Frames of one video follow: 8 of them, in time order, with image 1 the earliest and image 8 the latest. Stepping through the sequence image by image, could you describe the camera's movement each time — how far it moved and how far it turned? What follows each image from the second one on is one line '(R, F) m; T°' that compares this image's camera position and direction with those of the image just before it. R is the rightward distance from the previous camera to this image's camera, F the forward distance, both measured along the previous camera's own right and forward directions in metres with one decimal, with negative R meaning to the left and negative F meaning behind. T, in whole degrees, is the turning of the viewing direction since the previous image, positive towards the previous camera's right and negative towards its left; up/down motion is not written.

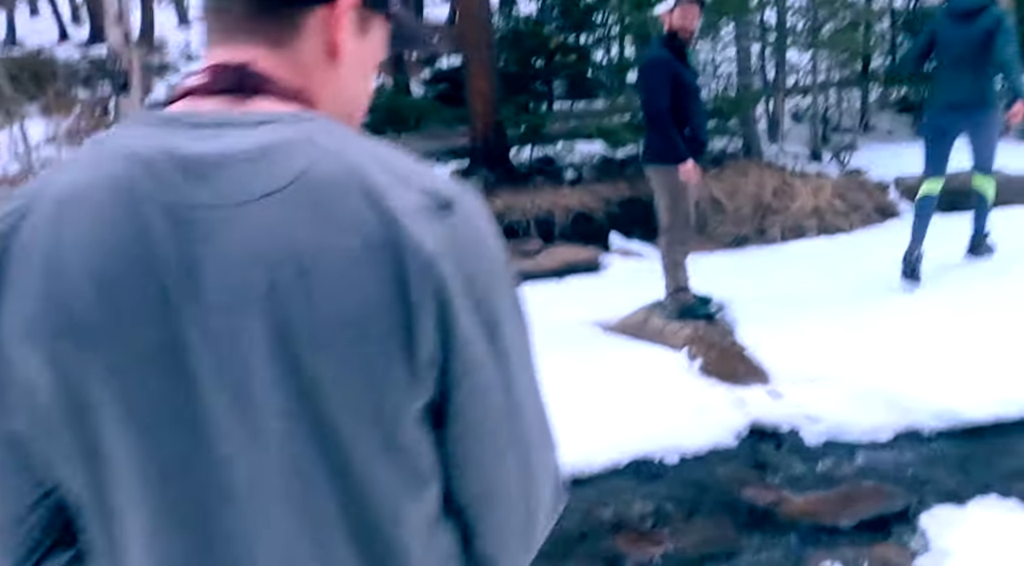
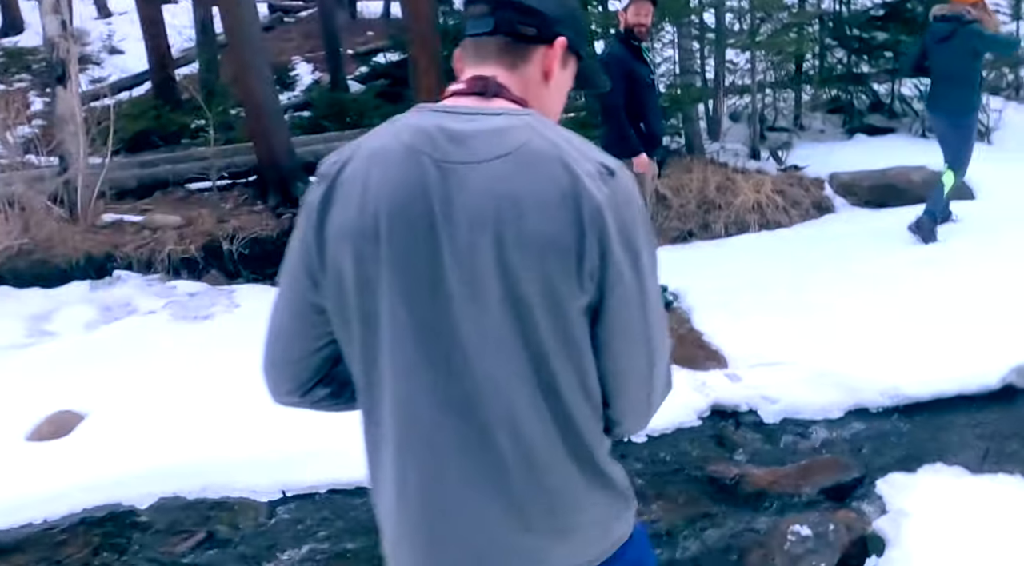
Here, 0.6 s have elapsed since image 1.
(-0.2, -0.1) m; +5°
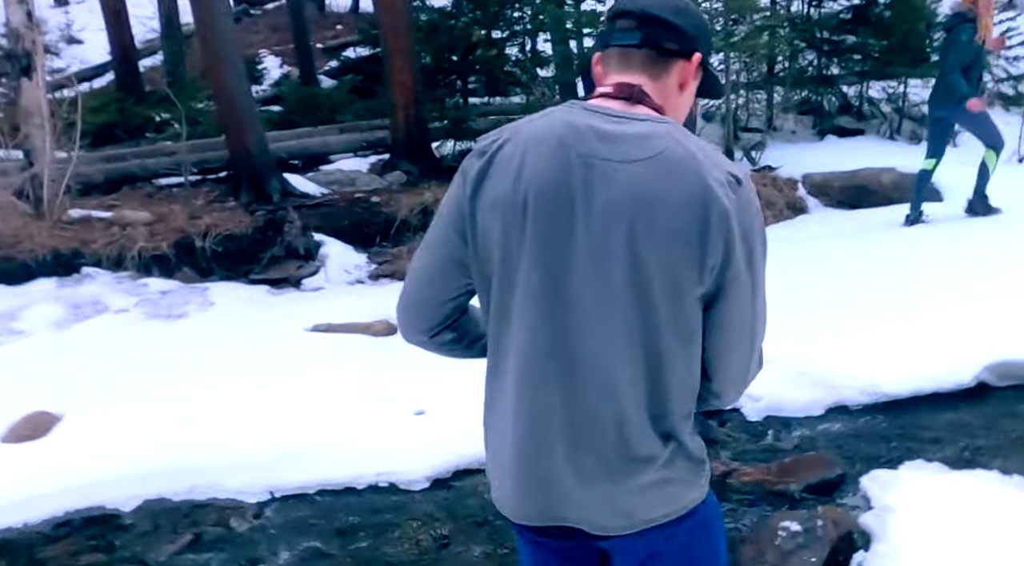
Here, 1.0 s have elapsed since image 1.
(-0.1, 0.0) m; +2°
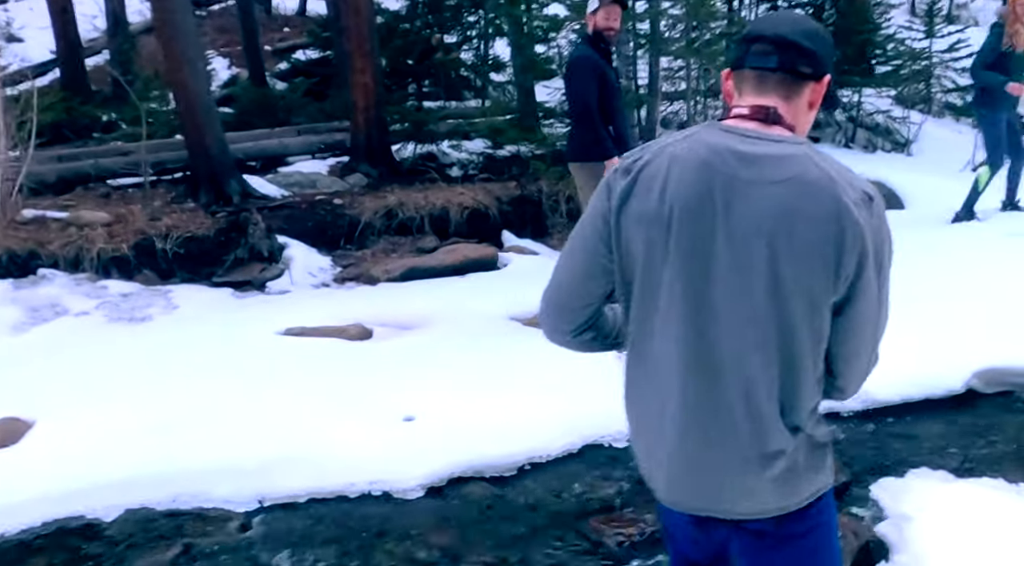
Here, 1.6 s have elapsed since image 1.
(-0.2, 0.0) m; +4°
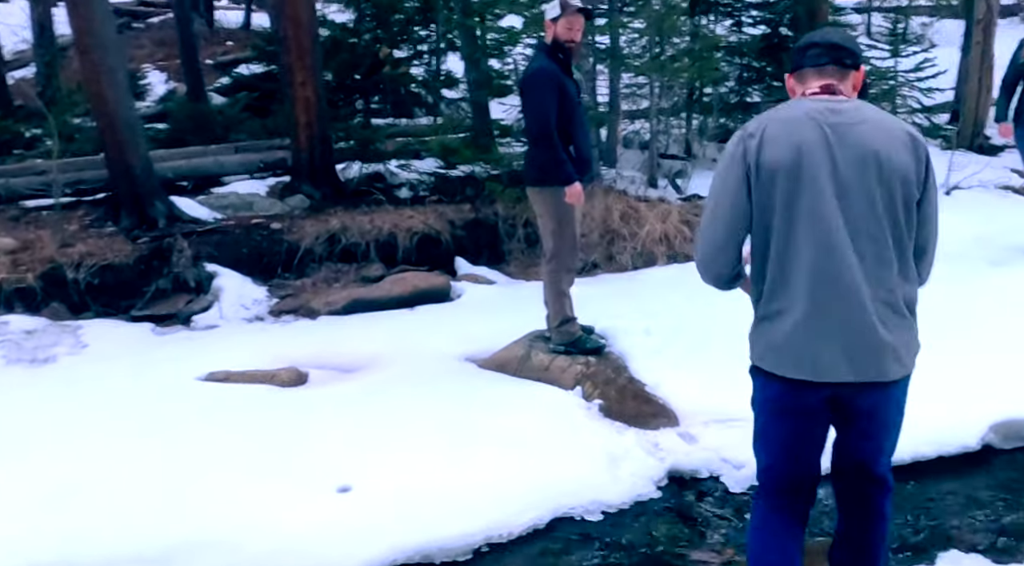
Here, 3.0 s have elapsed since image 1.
(0.0, +0.6) m; +3°
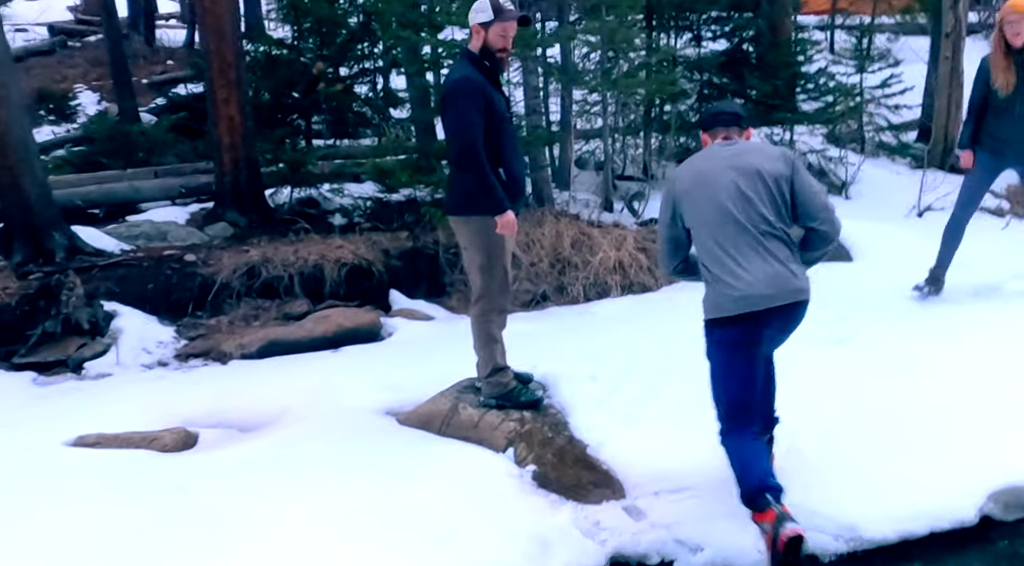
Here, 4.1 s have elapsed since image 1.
(+0.3, +0.7) m; +2°
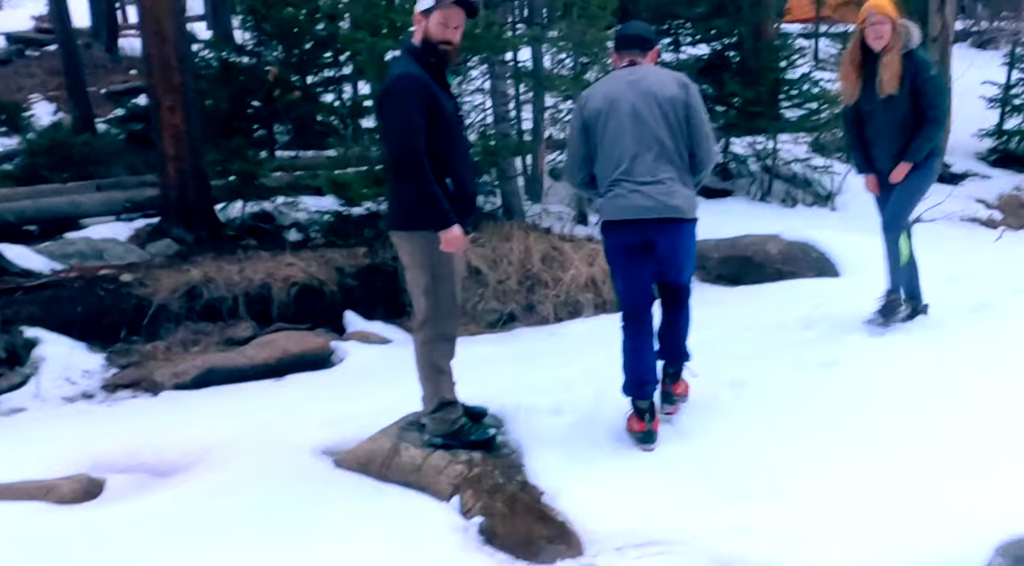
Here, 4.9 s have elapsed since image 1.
(+0.2, +0.5) m; +1°
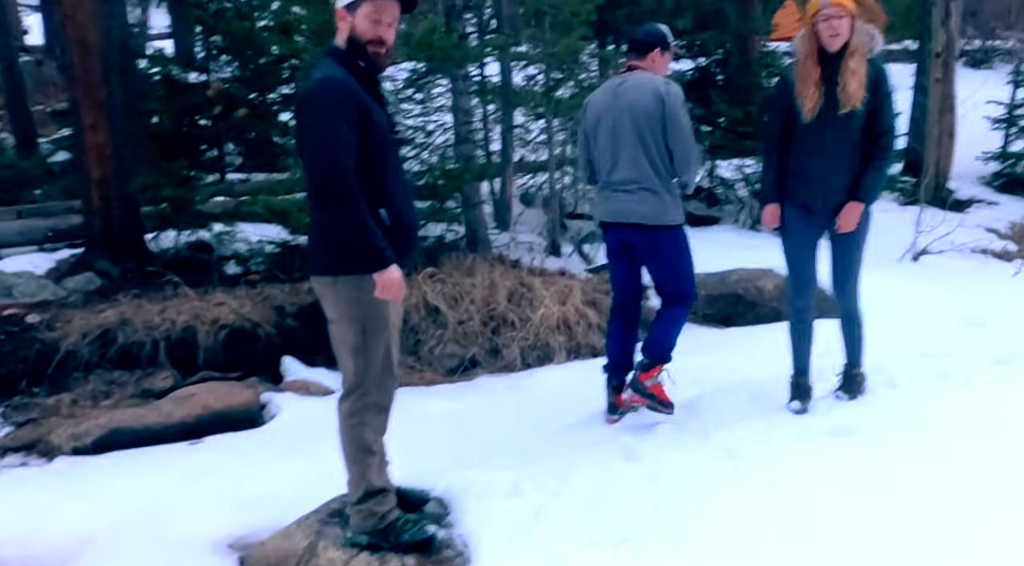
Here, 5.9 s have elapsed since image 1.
(+0.1, +0.7) m; +1°
